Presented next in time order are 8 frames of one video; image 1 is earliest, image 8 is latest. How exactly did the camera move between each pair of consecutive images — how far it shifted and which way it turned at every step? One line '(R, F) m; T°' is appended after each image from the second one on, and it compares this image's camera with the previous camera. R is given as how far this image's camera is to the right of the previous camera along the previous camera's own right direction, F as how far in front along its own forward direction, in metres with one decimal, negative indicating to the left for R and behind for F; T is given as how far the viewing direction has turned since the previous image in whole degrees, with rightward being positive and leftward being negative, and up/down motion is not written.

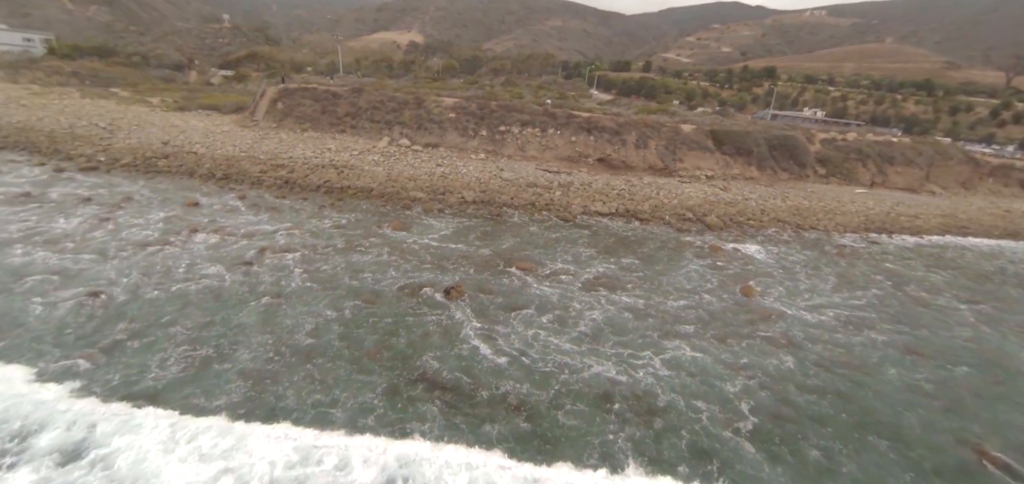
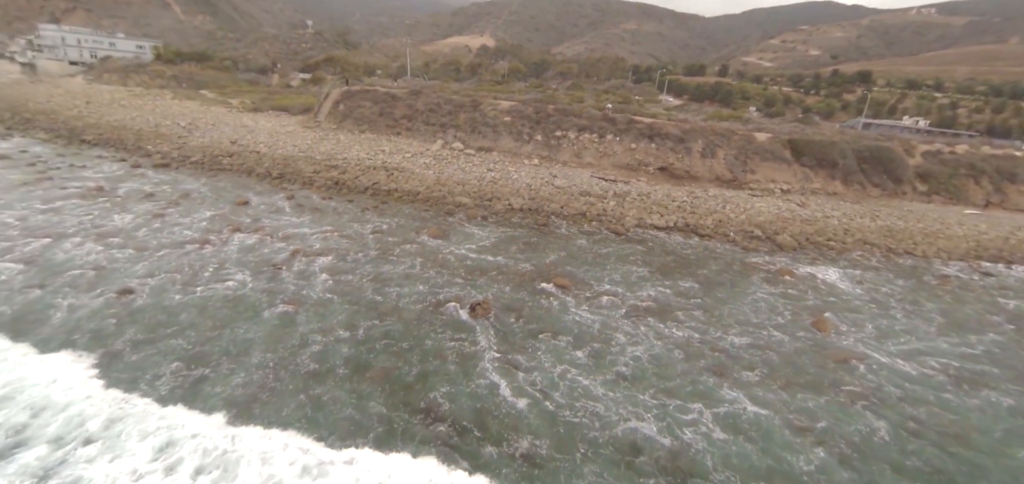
(+0.3, +0.8) m; -7°
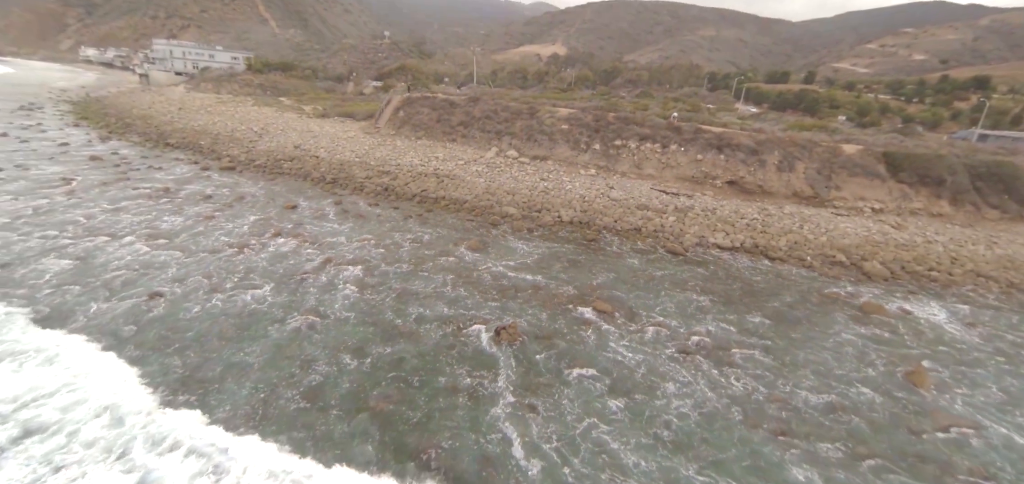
(+0.4, +0.8) m; -8°
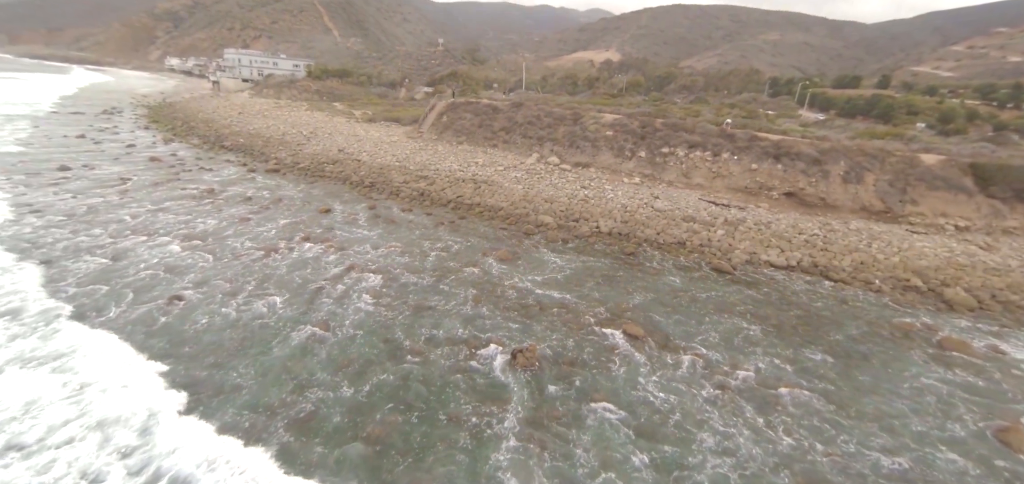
(+0.3, +0.5) m; -6°
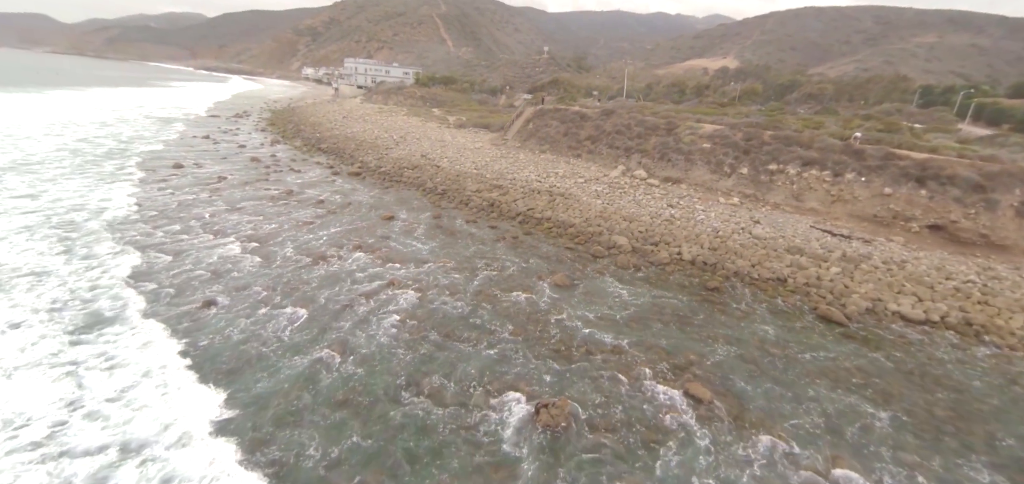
(+0.6, +1.0) m; -12°
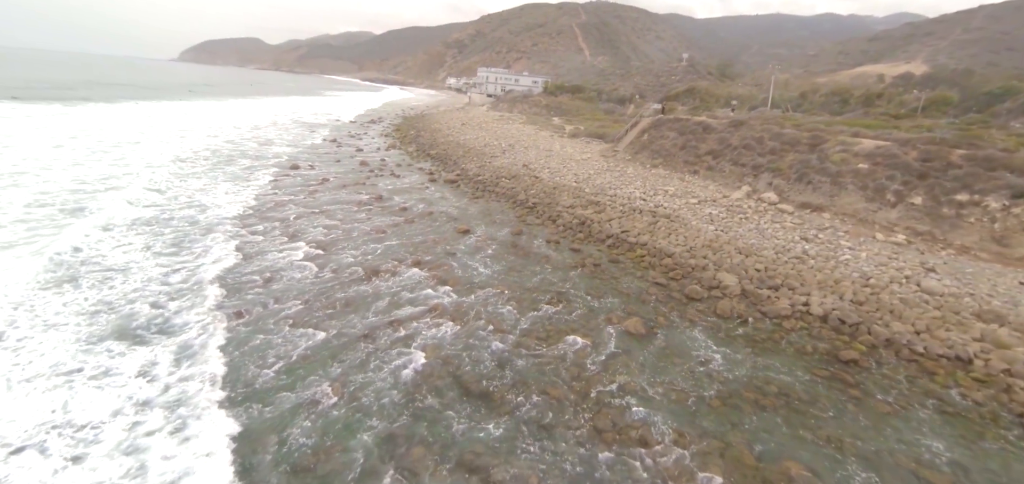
(+0.9, +1.3) m; -15°
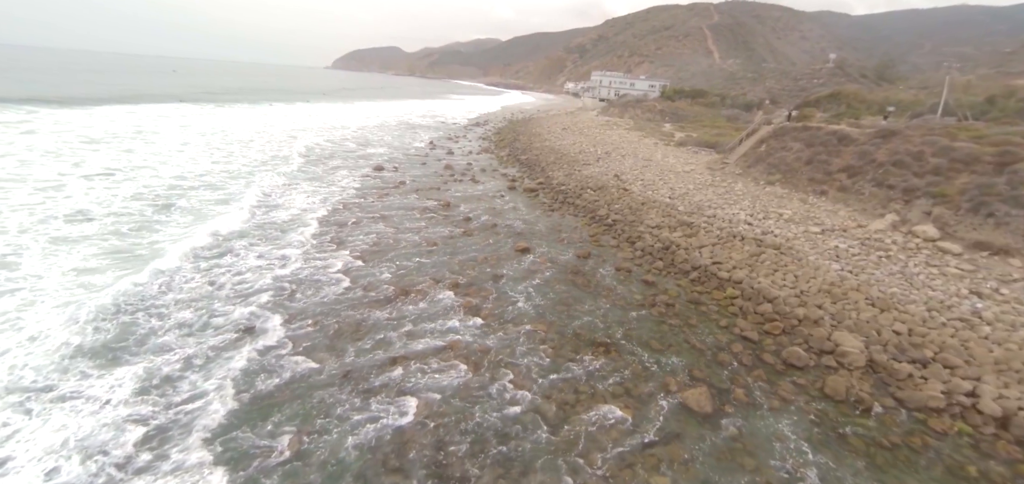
(+0.9, +1.3) m; -13°
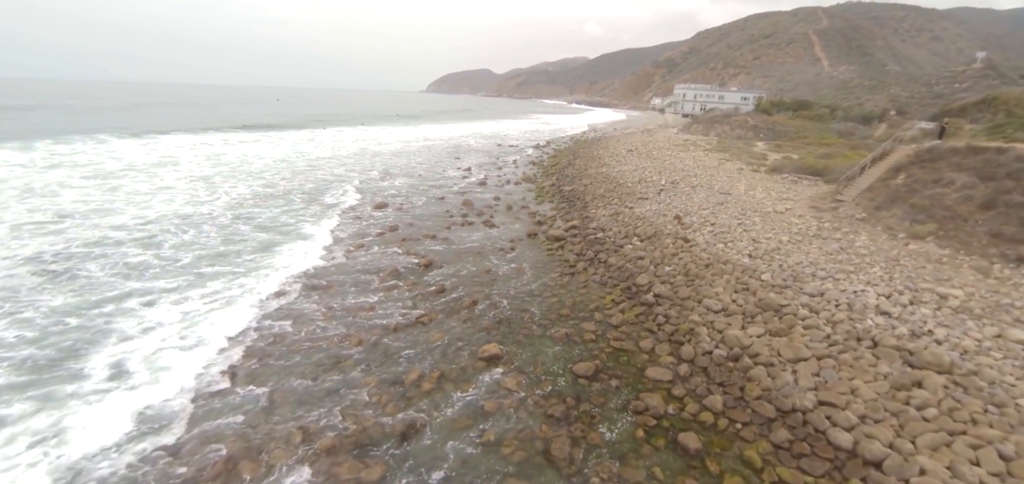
(+1.8, +3.9) m; -10°
